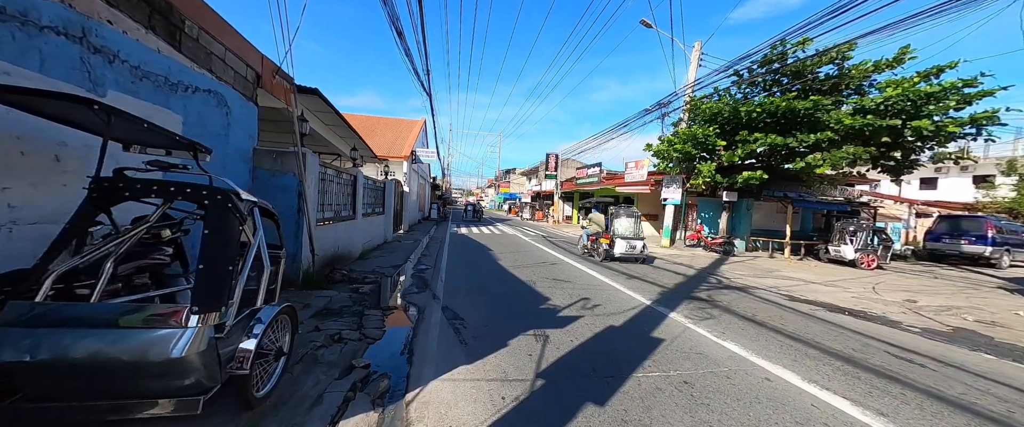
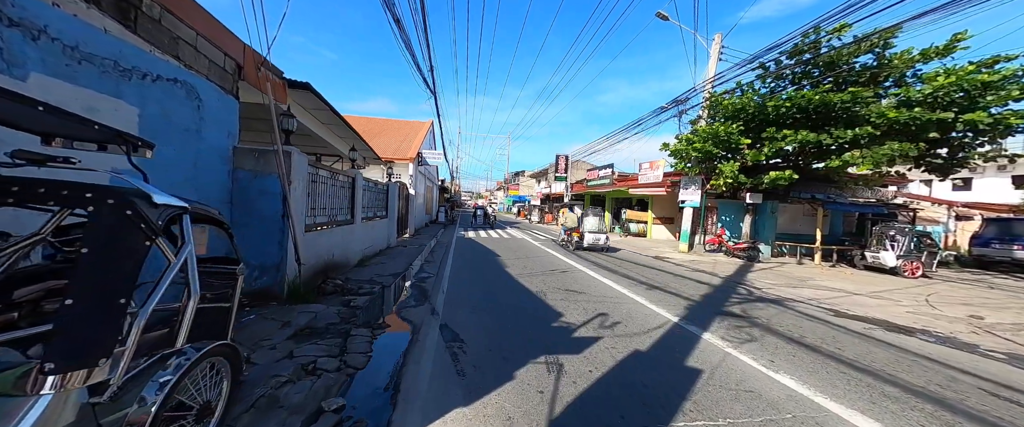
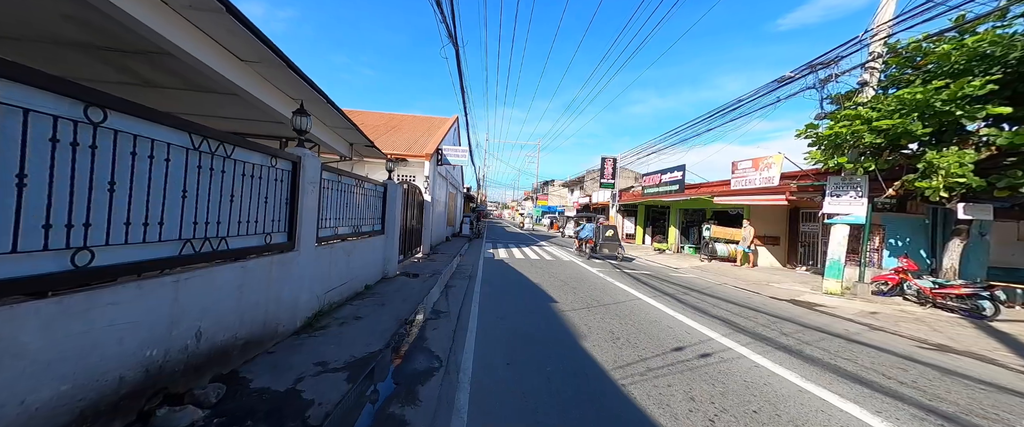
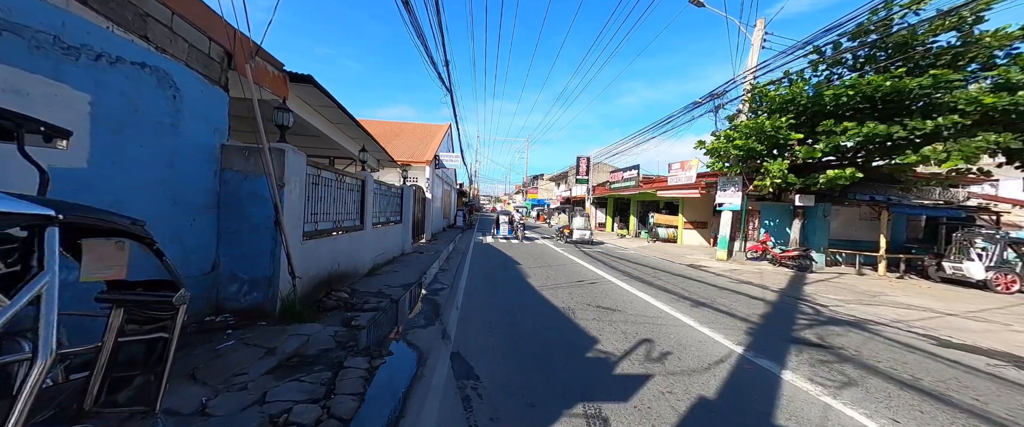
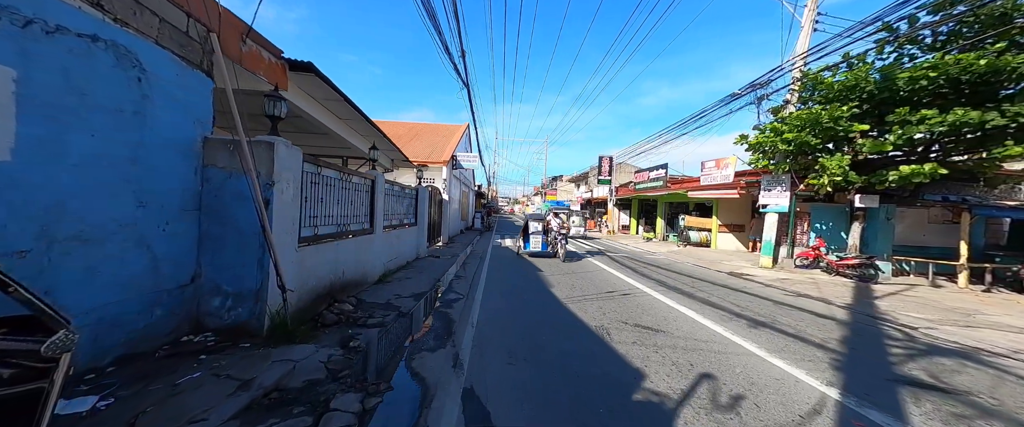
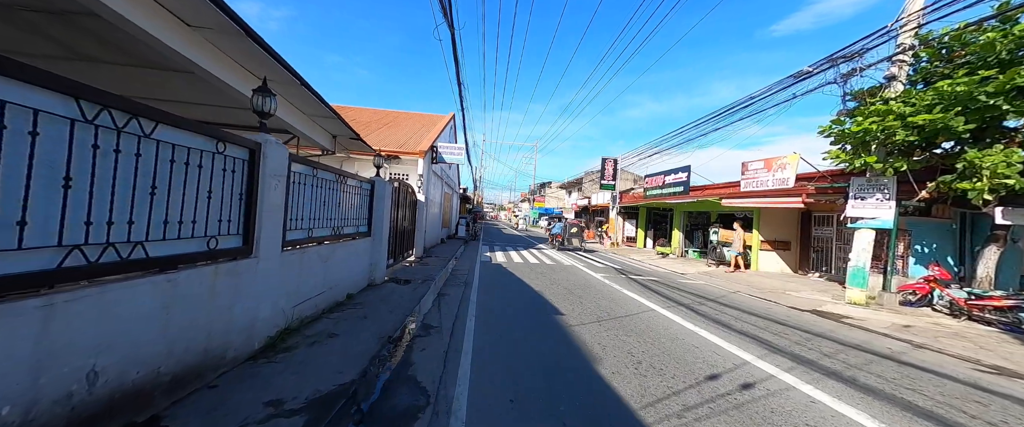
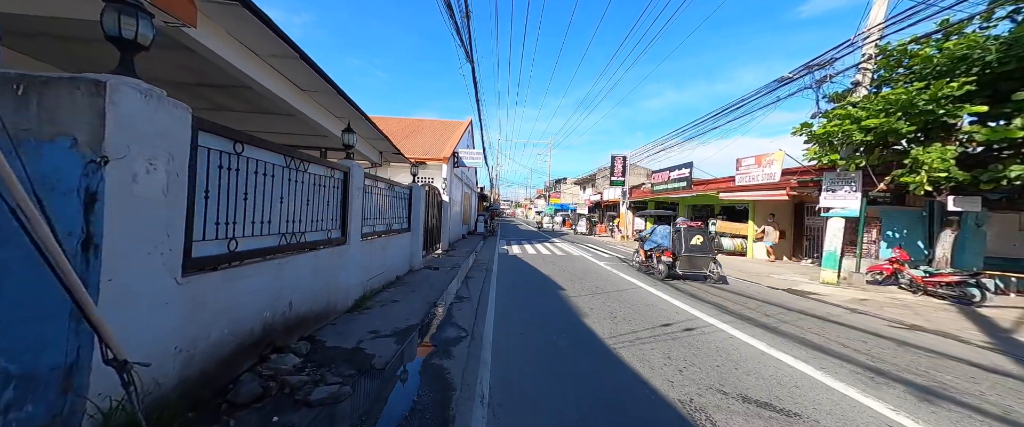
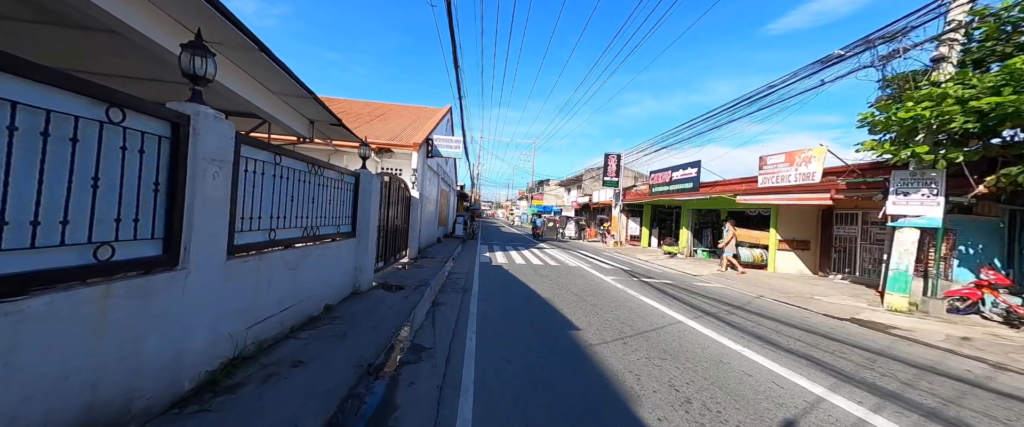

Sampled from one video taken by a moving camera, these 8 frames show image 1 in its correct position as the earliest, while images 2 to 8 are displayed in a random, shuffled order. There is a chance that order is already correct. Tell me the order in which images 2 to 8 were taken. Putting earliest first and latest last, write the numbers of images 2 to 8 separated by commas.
2, 4, 5, 7, 3, 6, 8
